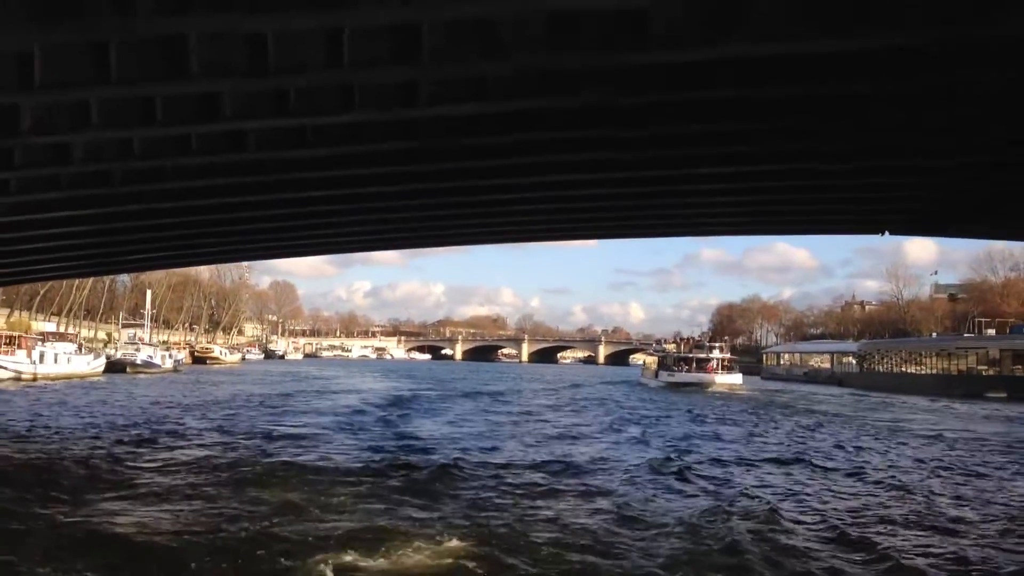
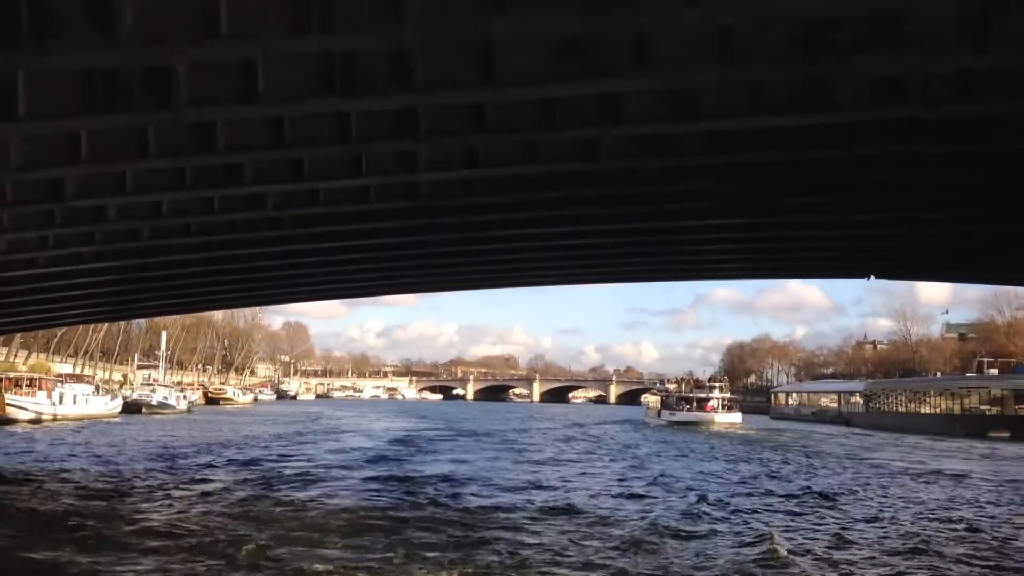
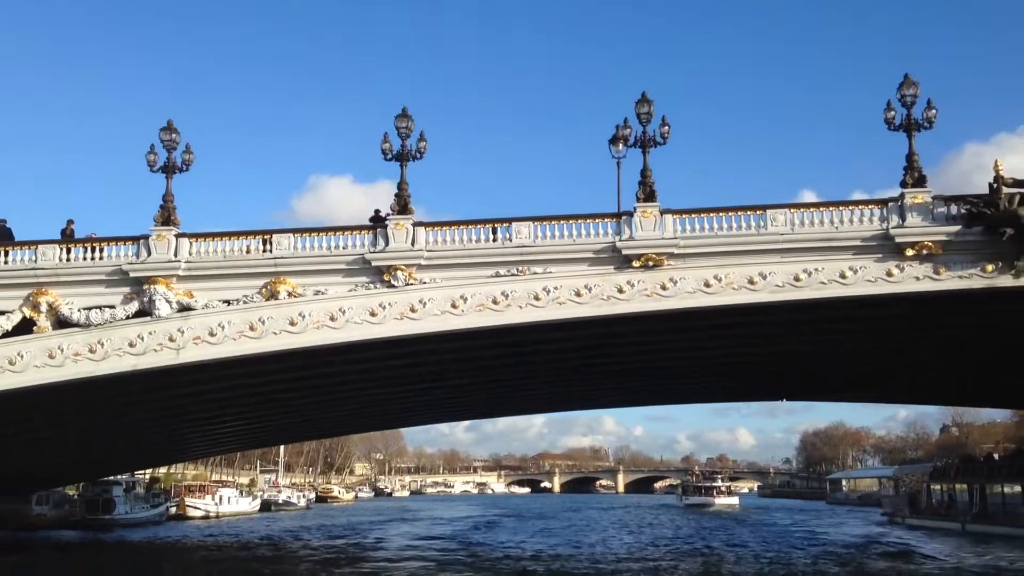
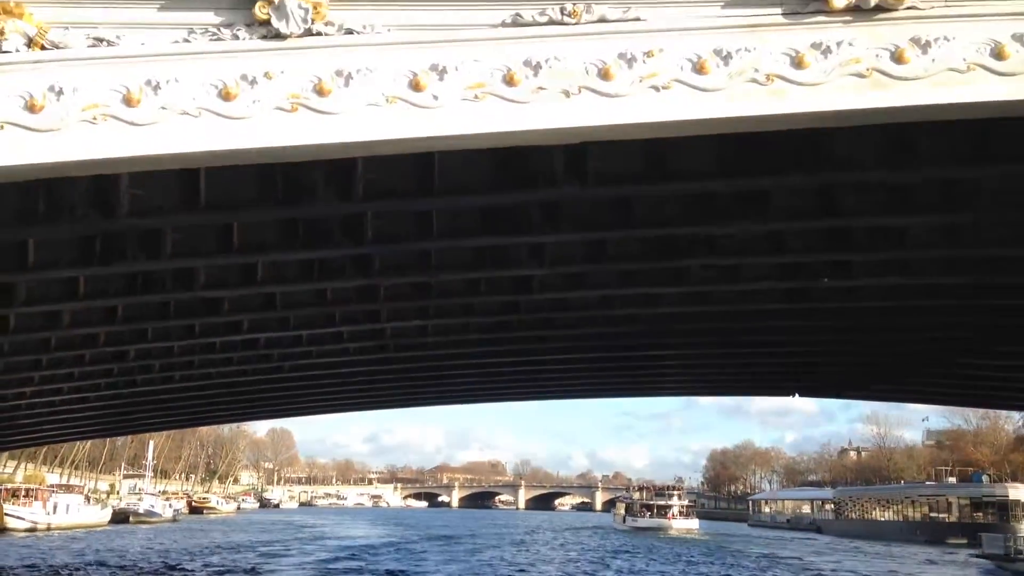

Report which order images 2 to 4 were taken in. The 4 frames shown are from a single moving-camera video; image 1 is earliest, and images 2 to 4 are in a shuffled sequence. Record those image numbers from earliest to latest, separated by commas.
2, 4, 3
